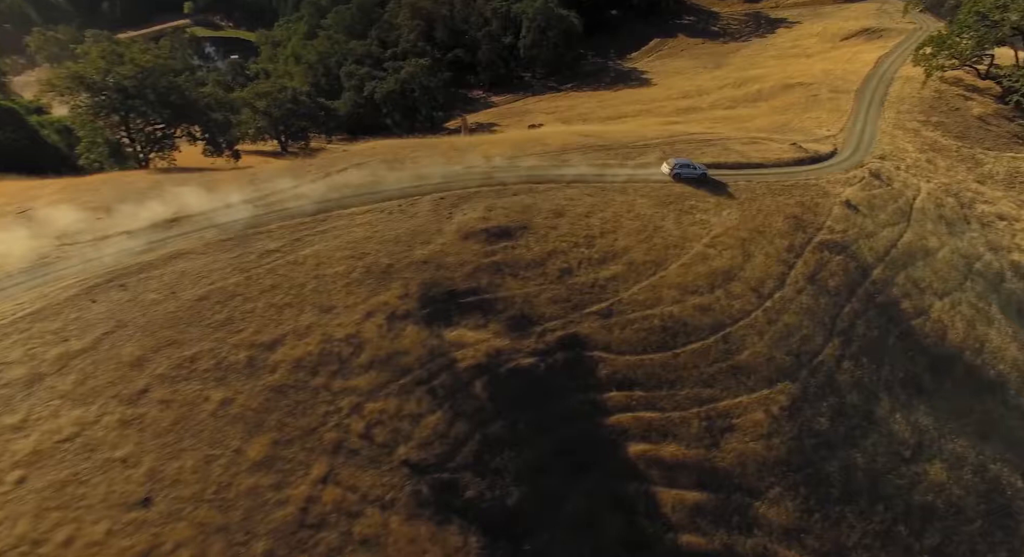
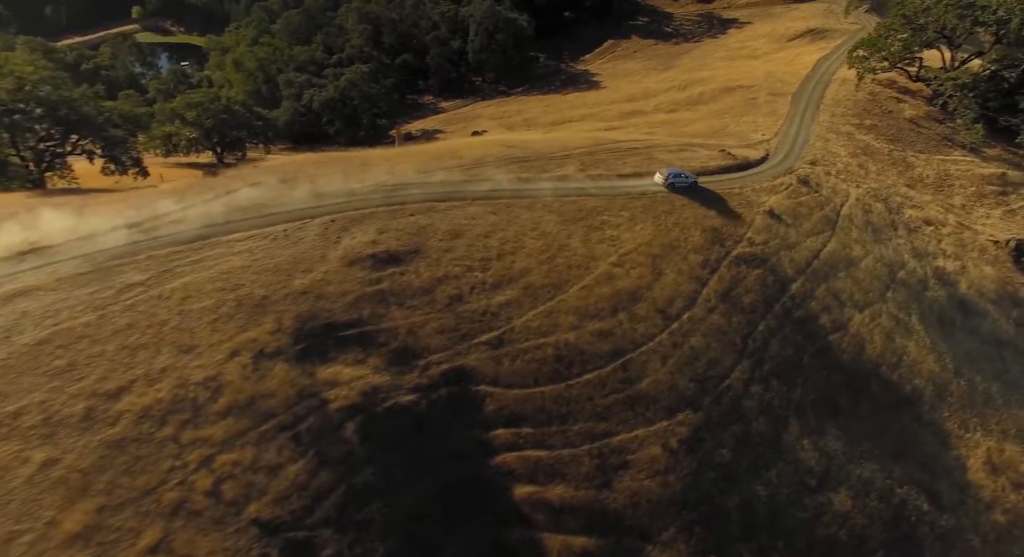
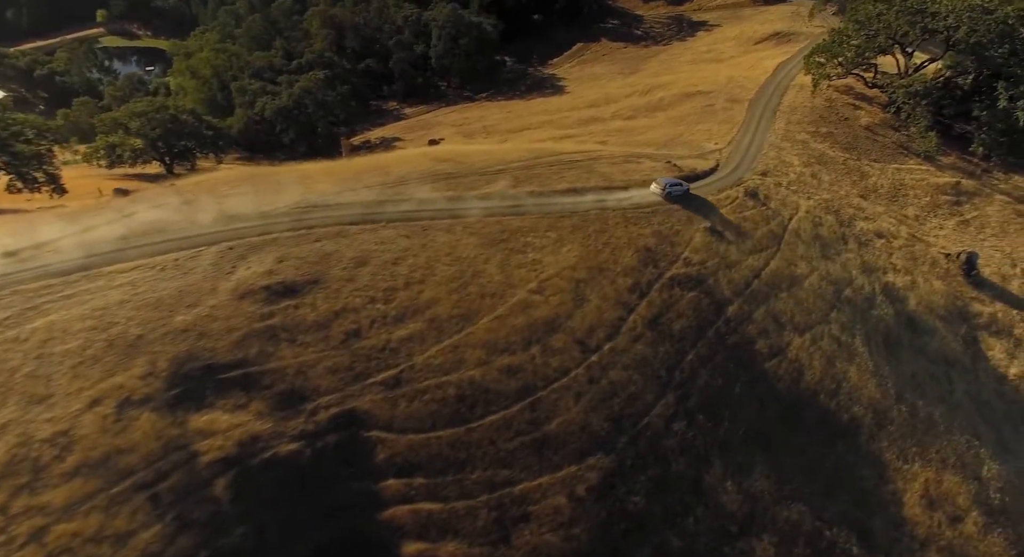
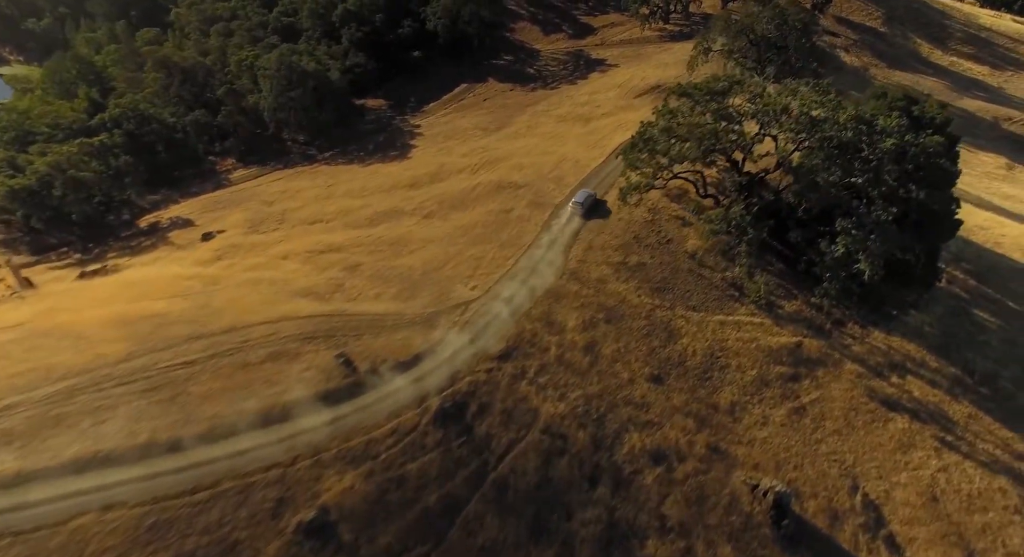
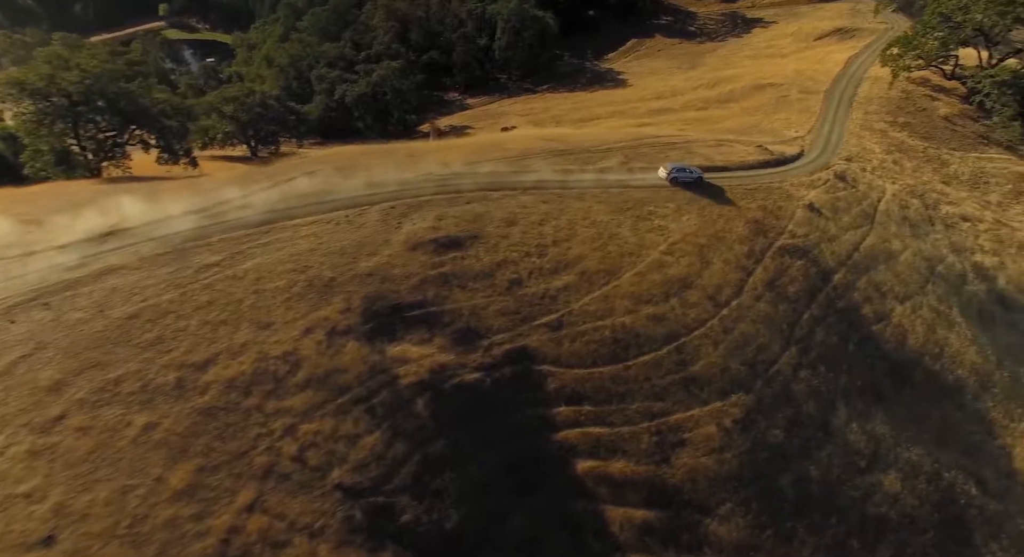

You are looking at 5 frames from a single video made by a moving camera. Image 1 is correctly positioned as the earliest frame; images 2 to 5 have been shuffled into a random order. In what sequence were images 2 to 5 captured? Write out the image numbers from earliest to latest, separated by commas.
5, 2, 3, 4
